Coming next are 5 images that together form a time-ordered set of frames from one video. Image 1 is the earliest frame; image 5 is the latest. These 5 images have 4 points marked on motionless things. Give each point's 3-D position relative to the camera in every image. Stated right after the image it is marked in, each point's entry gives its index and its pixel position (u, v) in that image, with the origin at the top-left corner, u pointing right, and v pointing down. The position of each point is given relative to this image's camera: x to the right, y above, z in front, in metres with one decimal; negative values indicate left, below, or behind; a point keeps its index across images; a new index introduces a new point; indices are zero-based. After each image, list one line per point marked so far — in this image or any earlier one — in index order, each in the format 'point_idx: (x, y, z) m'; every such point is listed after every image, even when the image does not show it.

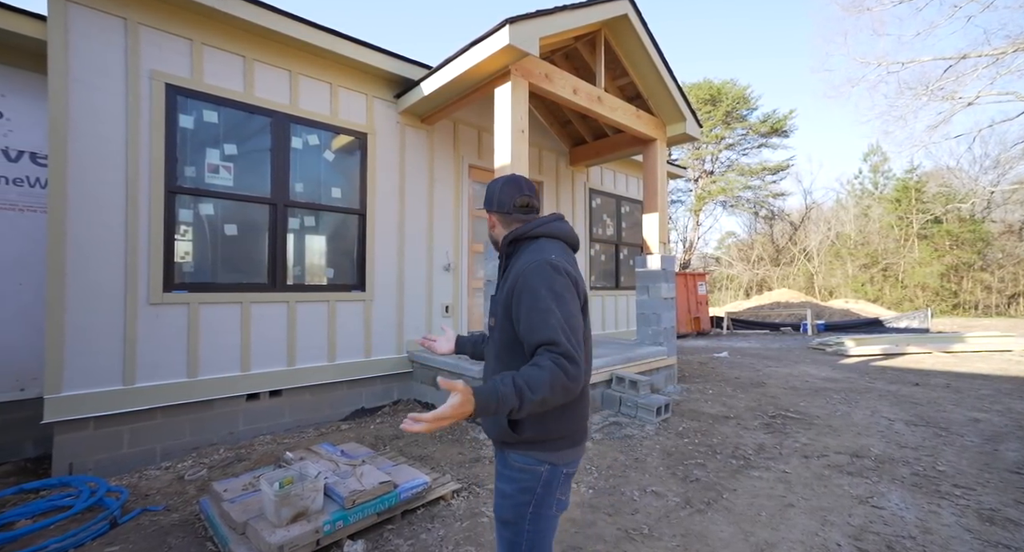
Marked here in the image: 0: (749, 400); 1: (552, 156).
0: (+2.6, -1.4, +5.0) m
1: (+0.6, +1.8, +6.6) m
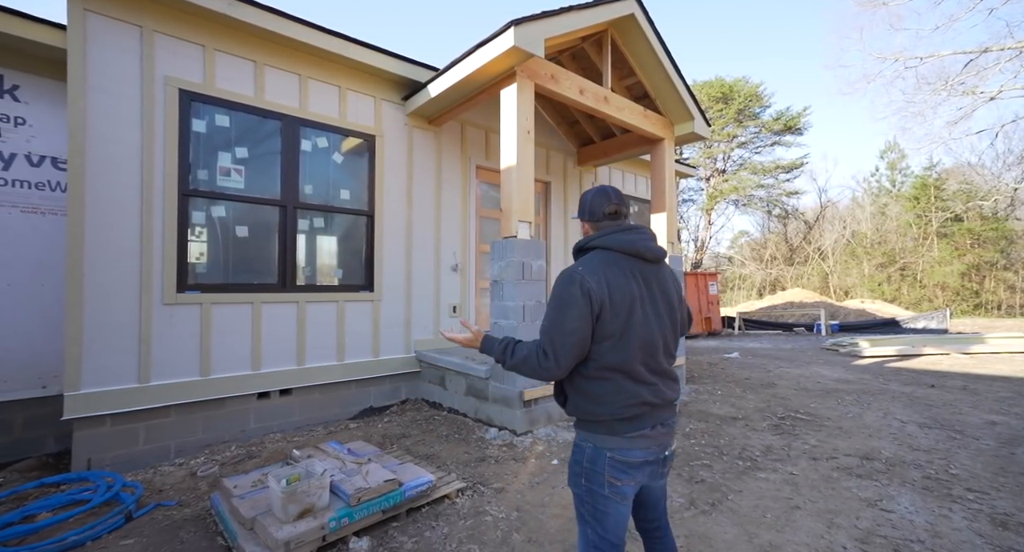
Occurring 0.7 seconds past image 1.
0: (+2.7, -1.4, +4.9) m
1: (+0.7, +1.8, +6.6) m
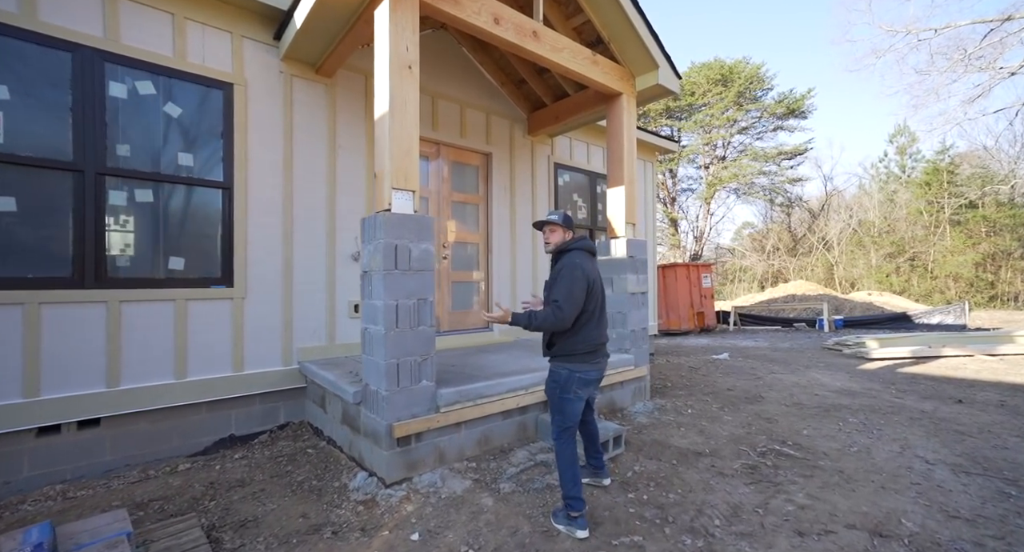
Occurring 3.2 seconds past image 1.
0: (+1.9, -1.3, +3.8) m
1: (-0.1, +1.9, +5.5) m
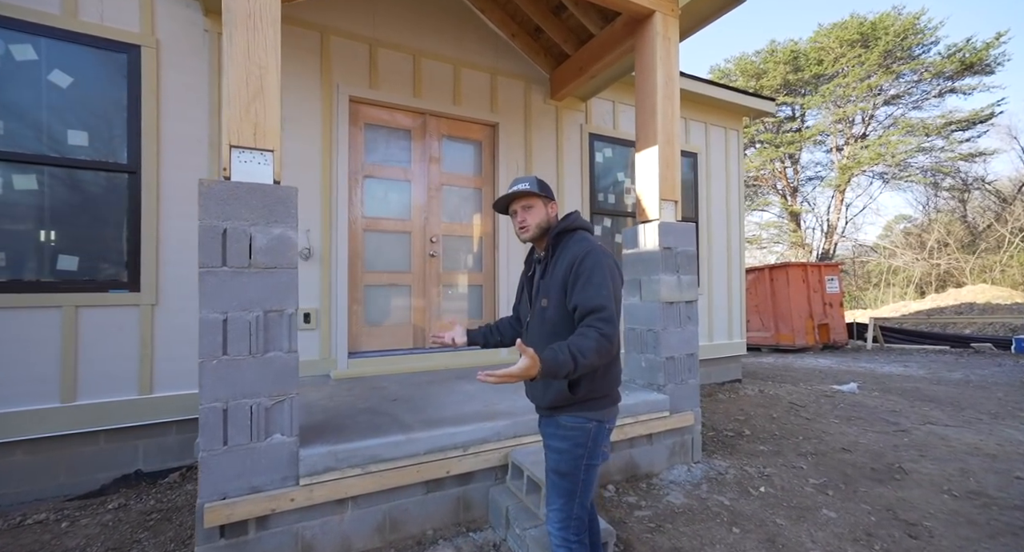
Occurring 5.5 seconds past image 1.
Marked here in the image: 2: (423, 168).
0: (+1.6, -1.3, +2.2) m
1: (0.0, +1.9, +4.3) m
2: (-0.8, +1.0, +4.0) m
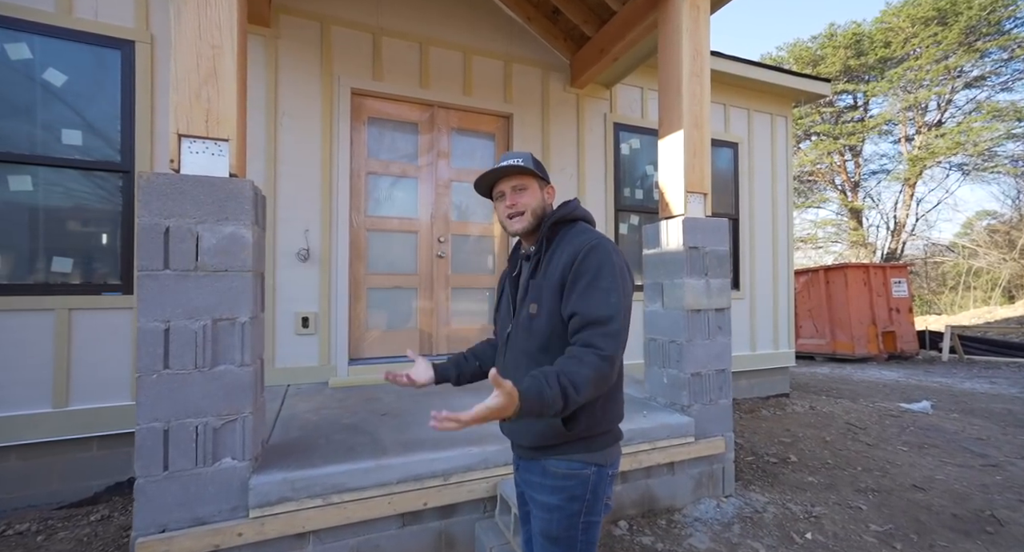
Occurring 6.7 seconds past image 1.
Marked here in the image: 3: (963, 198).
0: (+1.6, -1.3, +1.7) m
1: (+0.2, +1.8, +4.0) m
2: (-0.7, +0.9, +3.7) m
3: (+15.3, +2.7, +15.2) m
